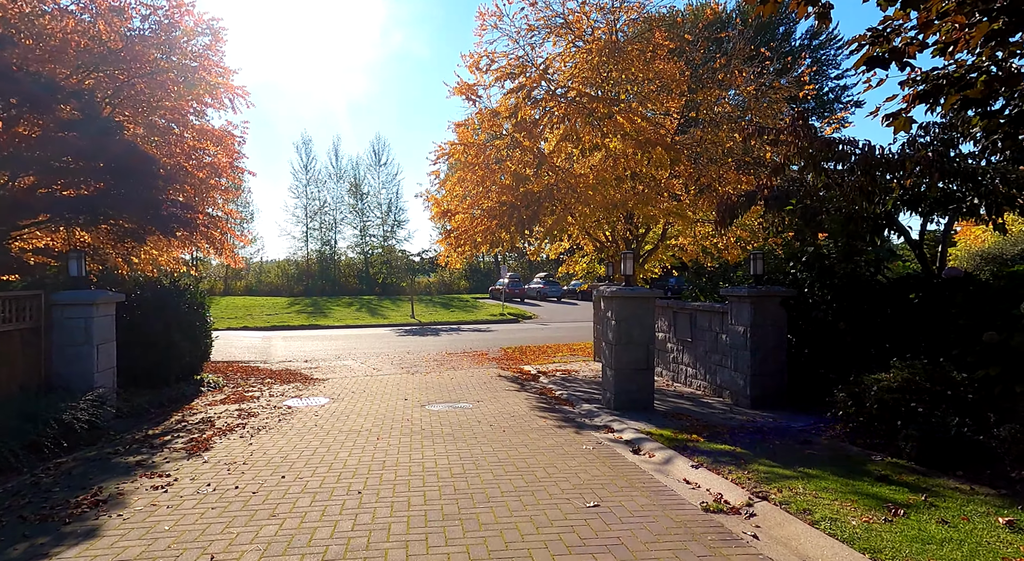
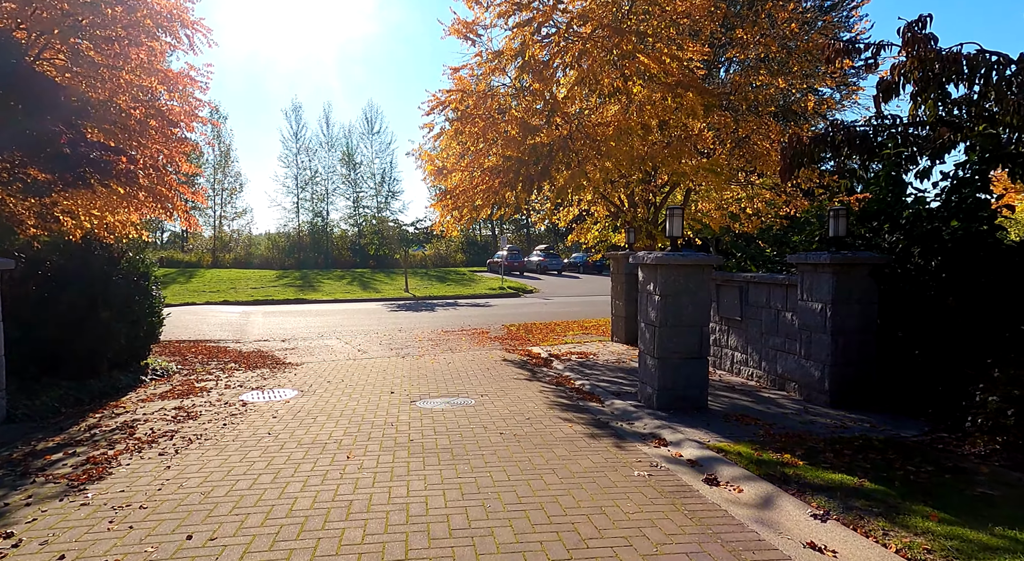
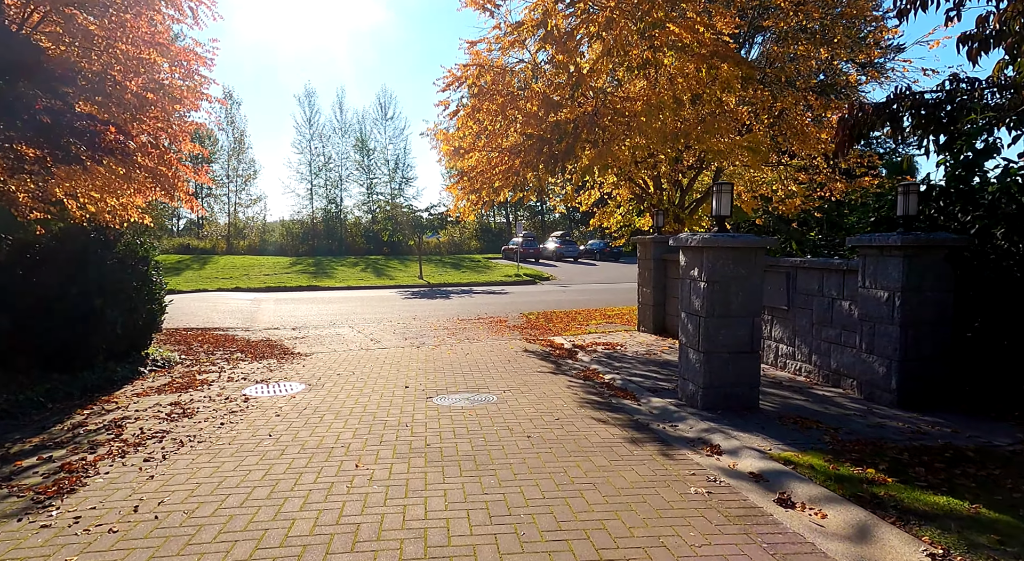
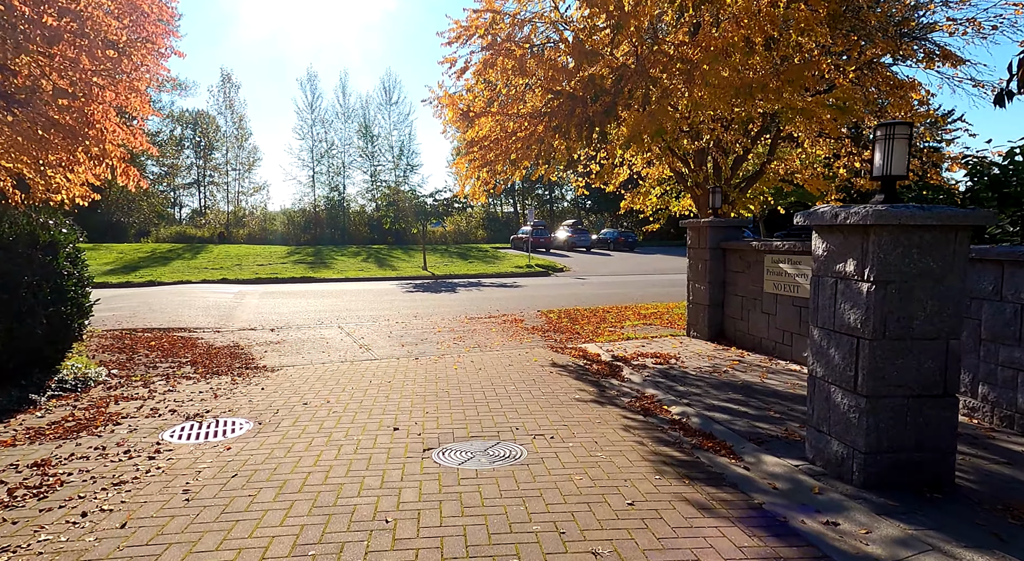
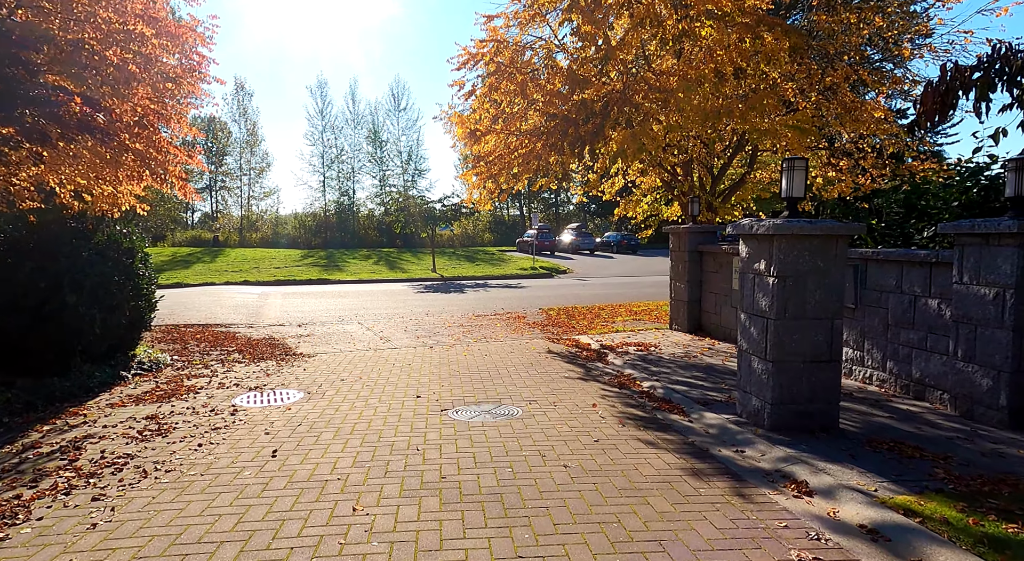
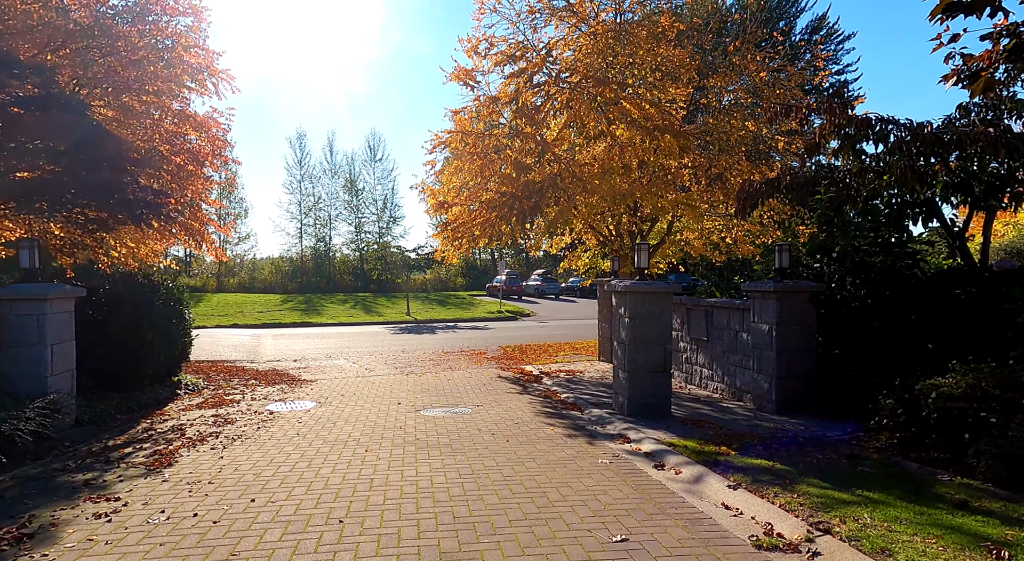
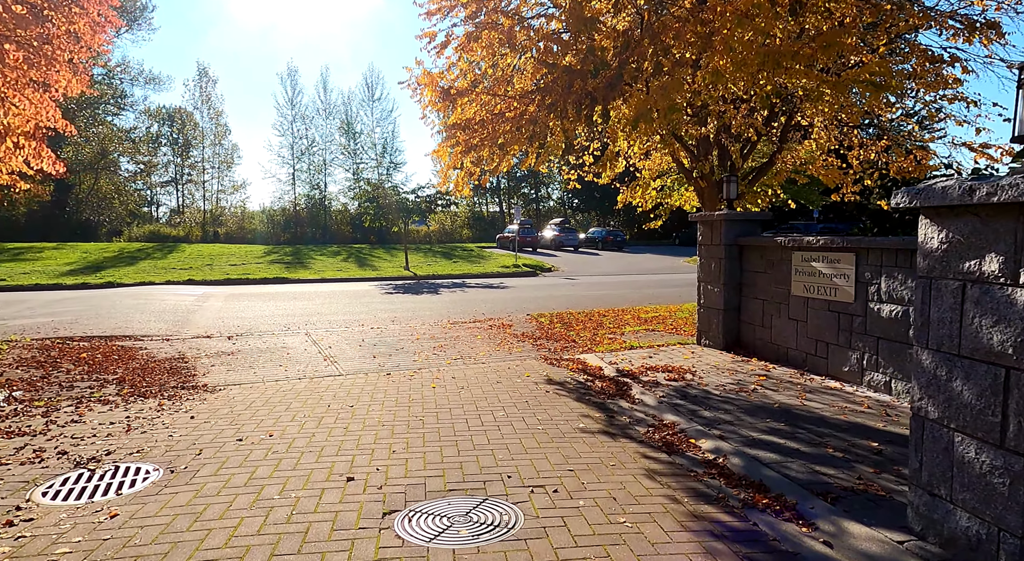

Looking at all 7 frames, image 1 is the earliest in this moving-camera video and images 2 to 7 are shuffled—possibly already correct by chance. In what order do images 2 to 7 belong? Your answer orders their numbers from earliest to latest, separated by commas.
6, 2, 3, 5, 4, 7
